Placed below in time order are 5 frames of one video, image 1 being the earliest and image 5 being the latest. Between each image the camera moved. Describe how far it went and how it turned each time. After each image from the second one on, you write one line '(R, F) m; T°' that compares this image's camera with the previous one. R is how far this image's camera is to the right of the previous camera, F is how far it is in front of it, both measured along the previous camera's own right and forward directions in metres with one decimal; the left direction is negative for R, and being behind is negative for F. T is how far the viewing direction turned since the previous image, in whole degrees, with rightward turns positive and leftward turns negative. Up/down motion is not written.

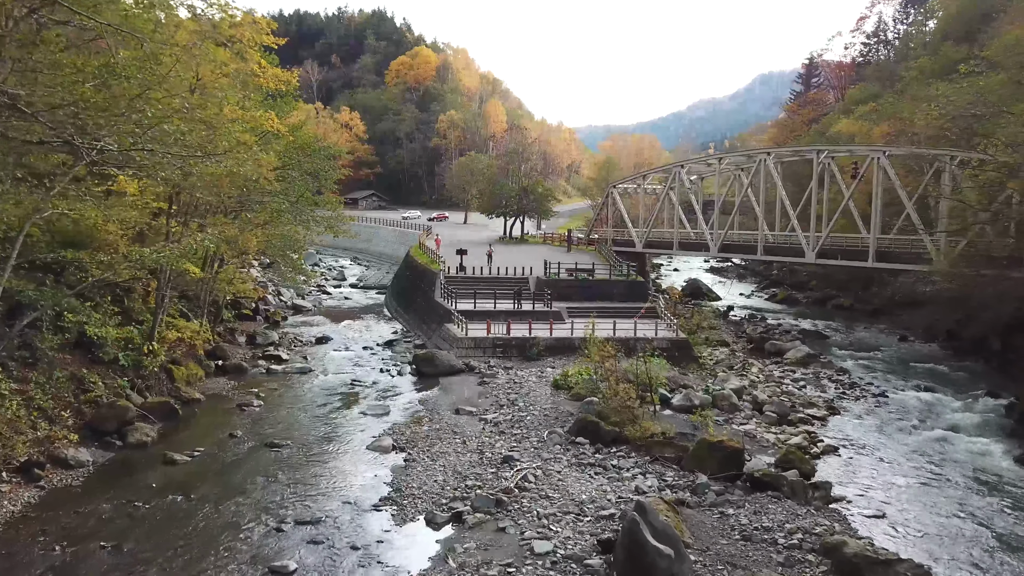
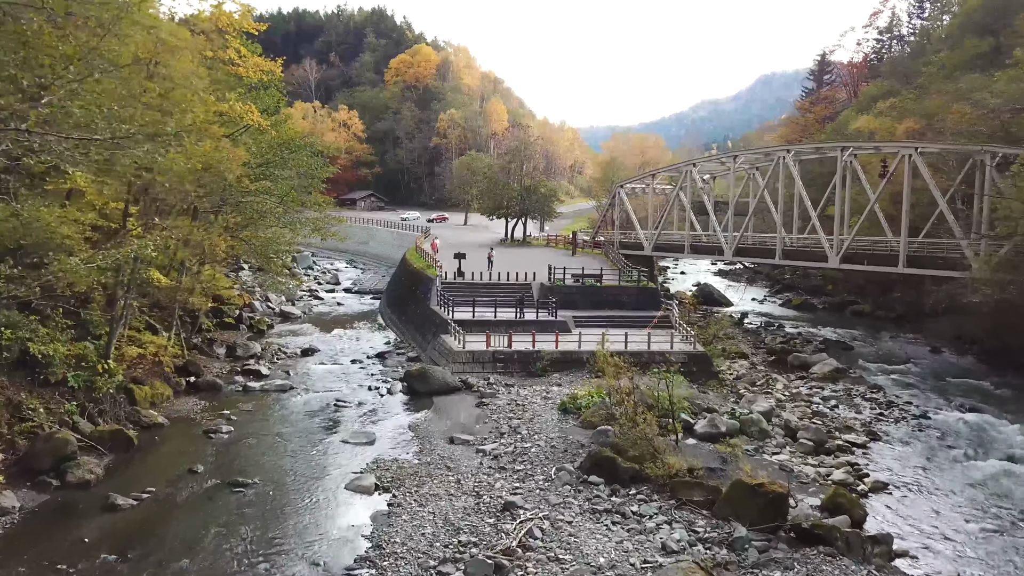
(0.0, +2.2) m; 0°
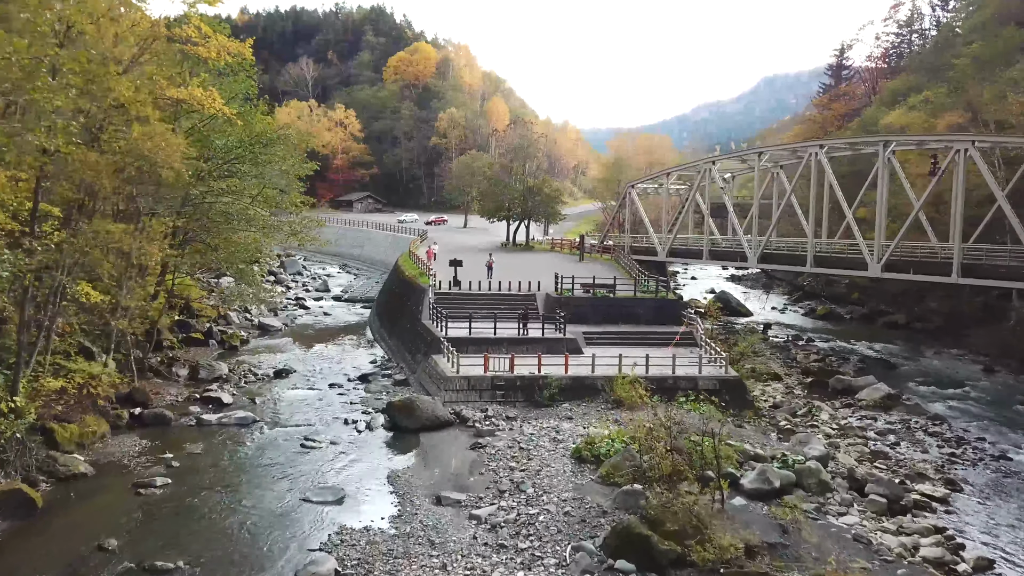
(0.0, +3.2) m; 0°
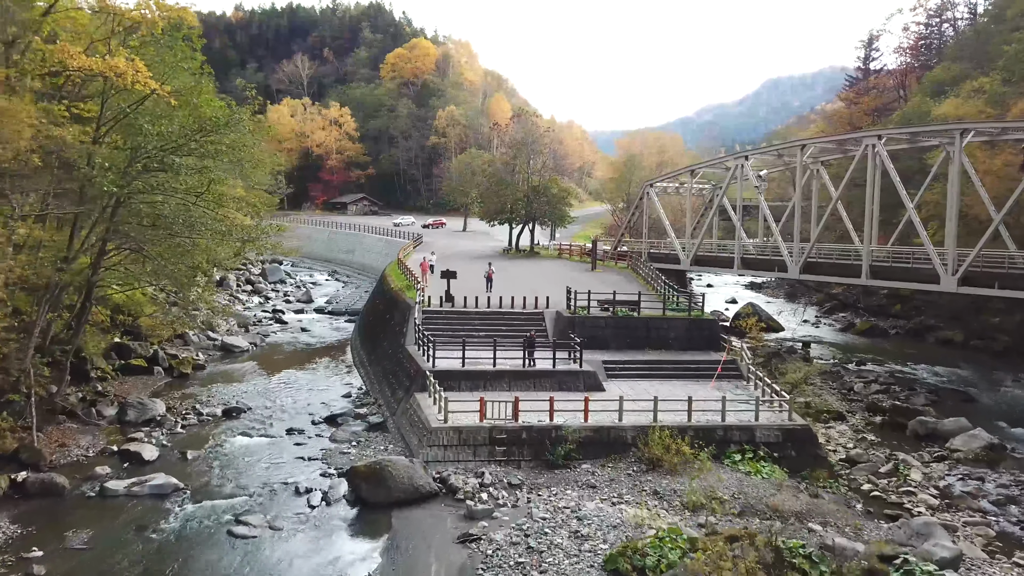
(0.0, +4.3) m; 0°
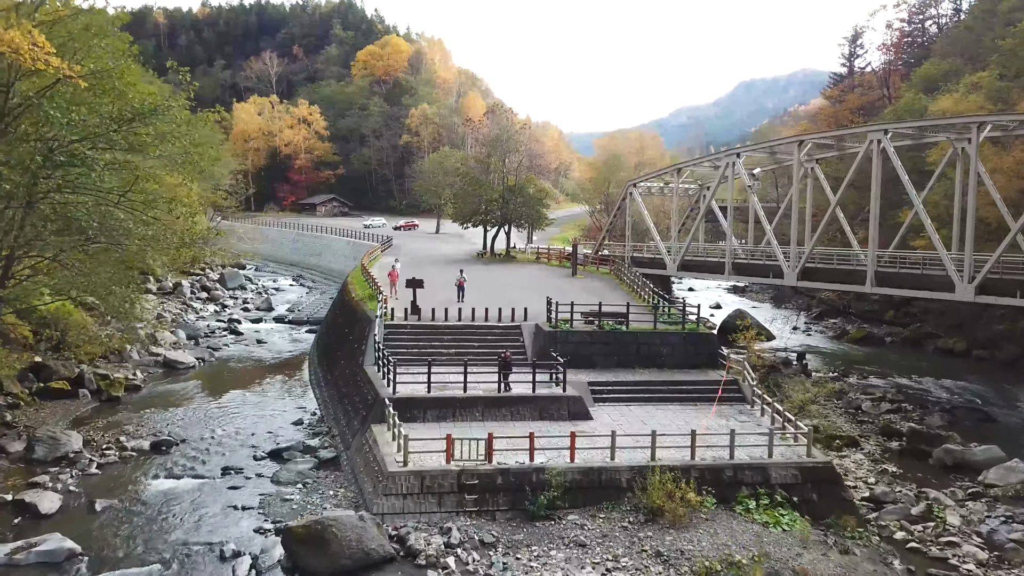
(+0.1, +2.3) m; +2°
